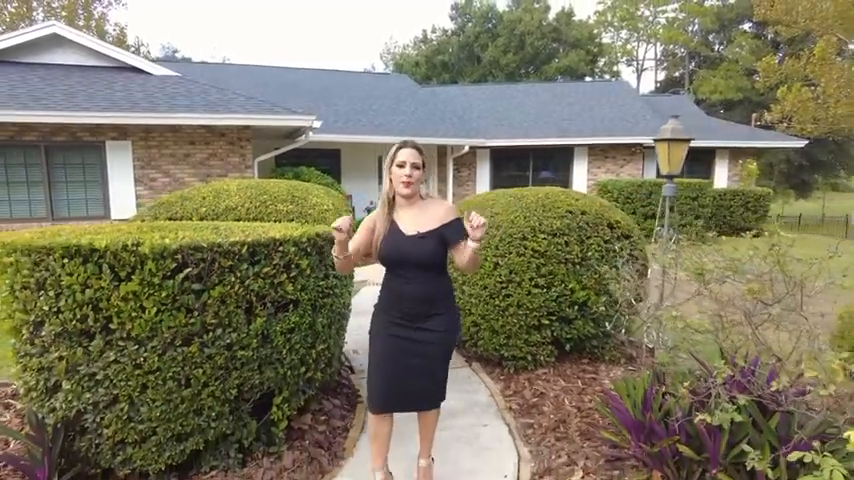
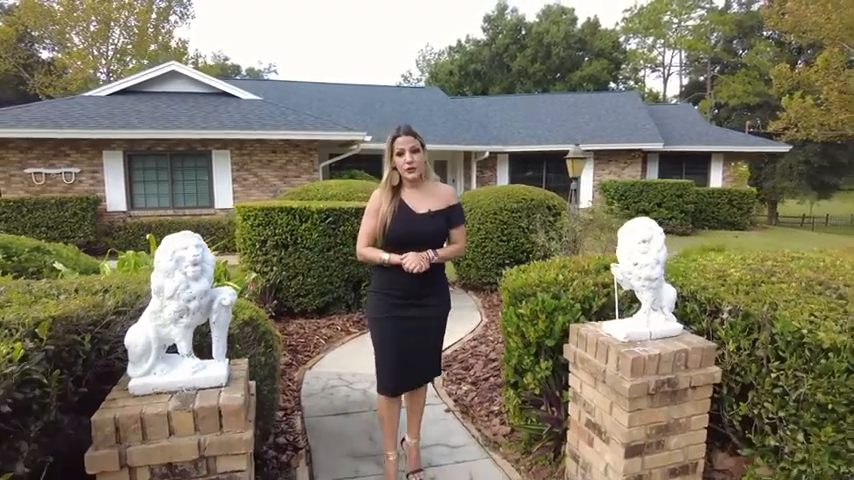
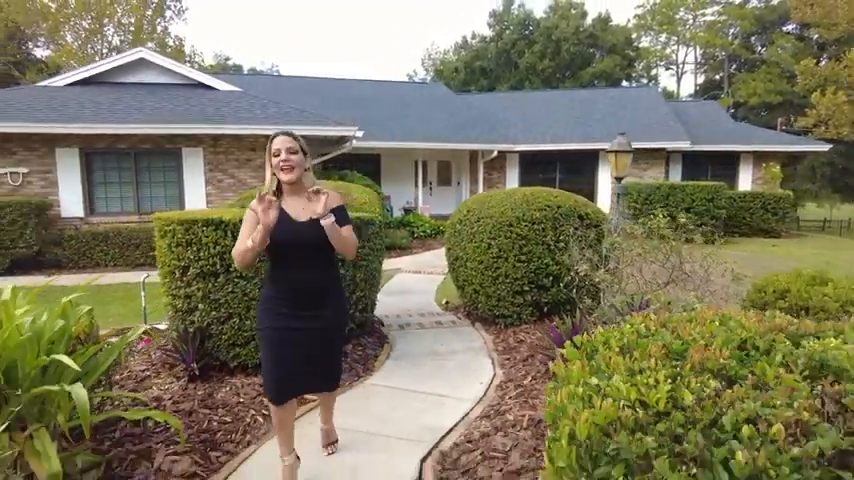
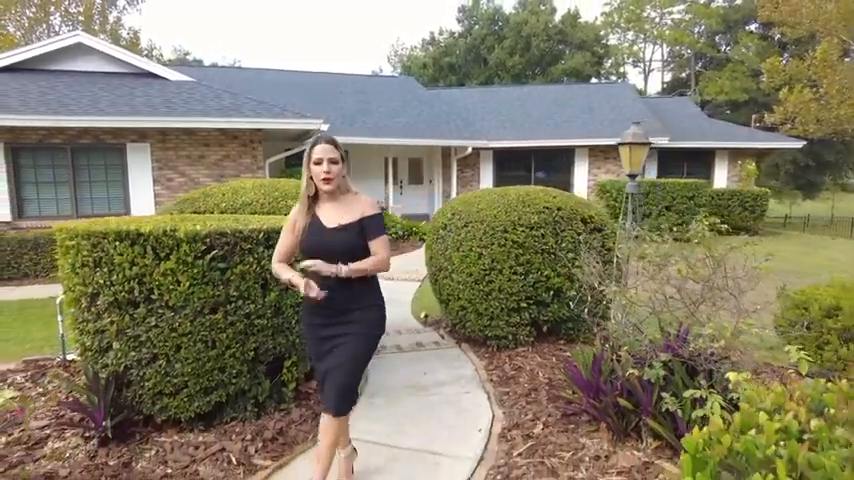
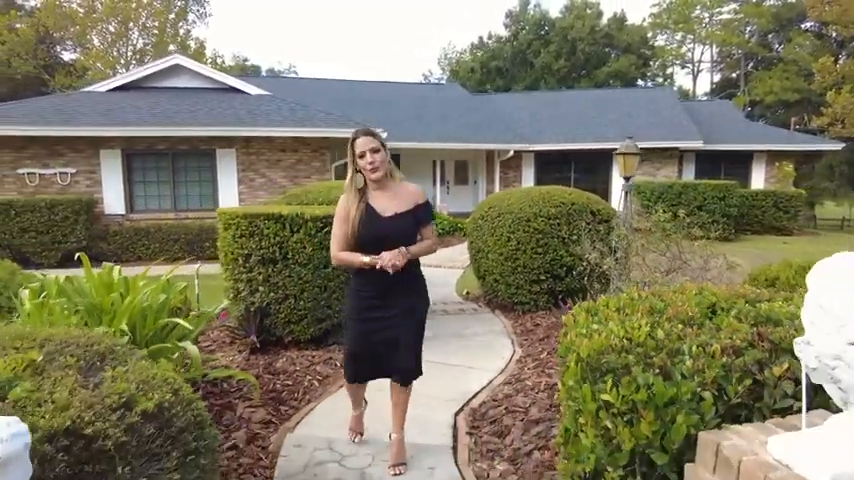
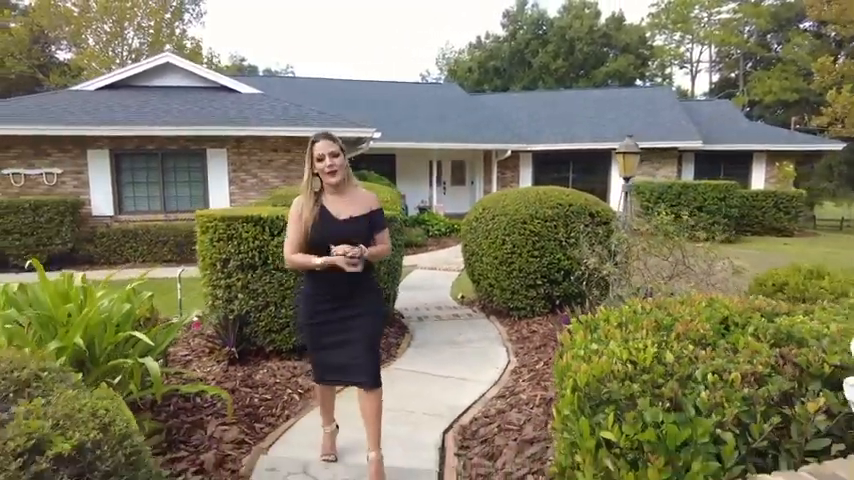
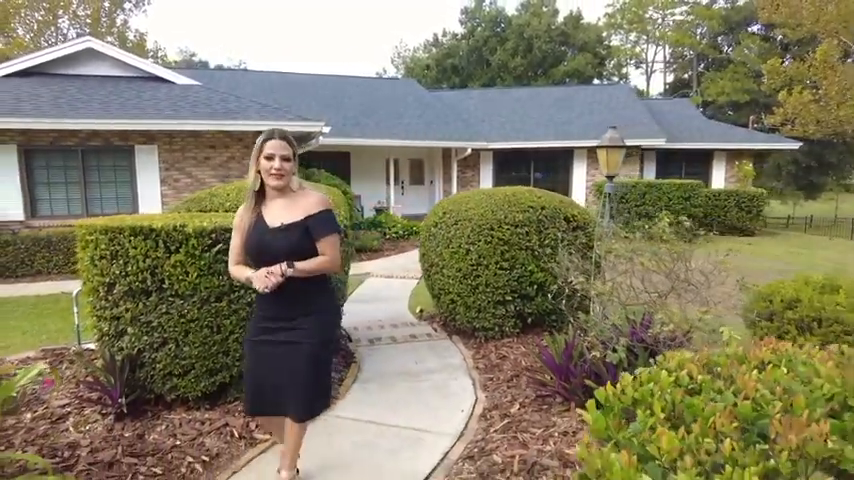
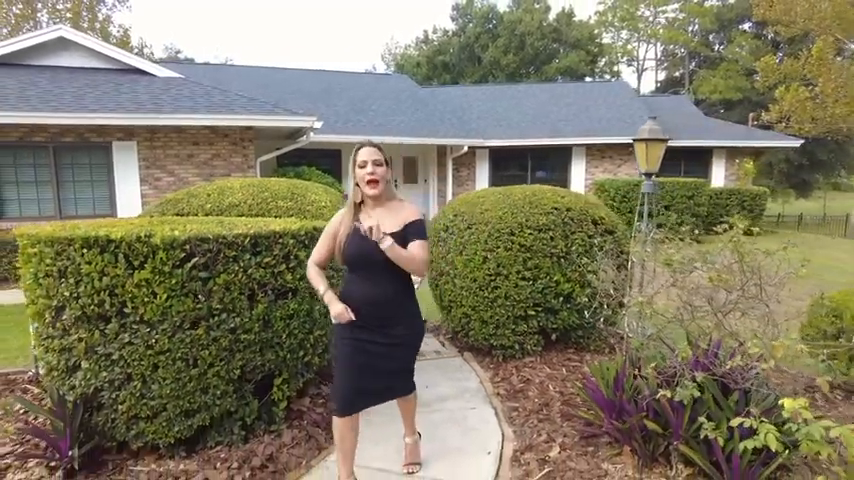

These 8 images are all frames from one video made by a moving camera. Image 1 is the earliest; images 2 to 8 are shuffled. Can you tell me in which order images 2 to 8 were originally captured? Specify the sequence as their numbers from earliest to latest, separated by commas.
8, 4, 7, 3, 6, 5, 2
